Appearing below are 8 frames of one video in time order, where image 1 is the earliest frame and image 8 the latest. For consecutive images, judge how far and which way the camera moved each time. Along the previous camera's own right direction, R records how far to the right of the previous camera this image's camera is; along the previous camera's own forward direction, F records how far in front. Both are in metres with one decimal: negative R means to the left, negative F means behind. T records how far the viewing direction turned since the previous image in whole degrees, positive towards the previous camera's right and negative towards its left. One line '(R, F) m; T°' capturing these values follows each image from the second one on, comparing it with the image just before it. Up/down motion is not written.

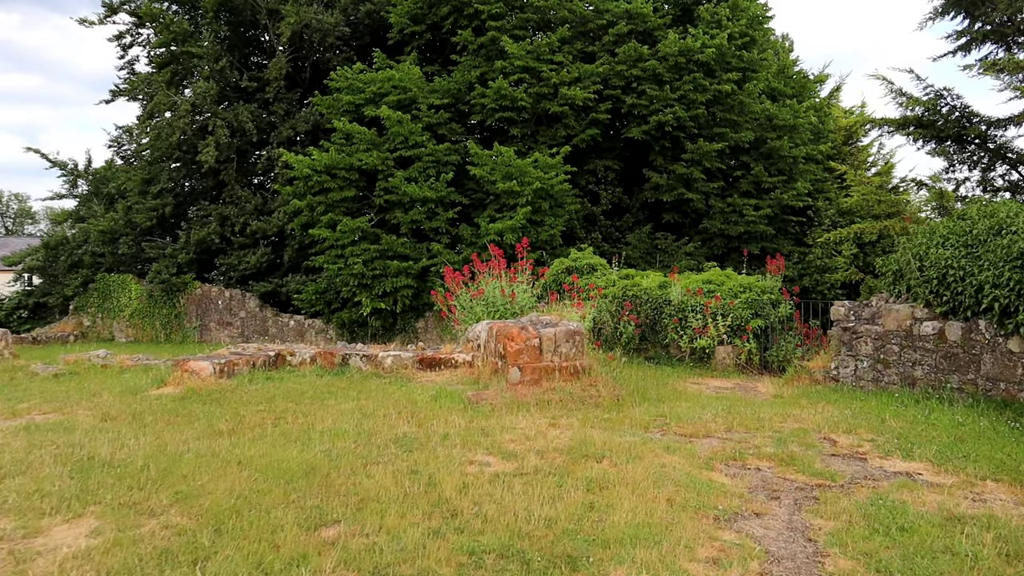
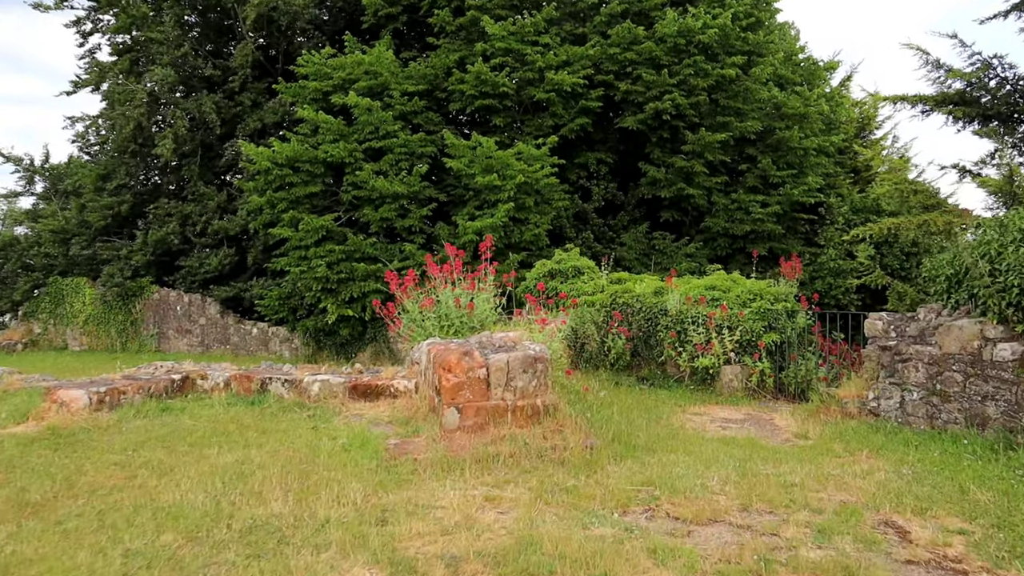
(+0.3, +1.5) m; 0°
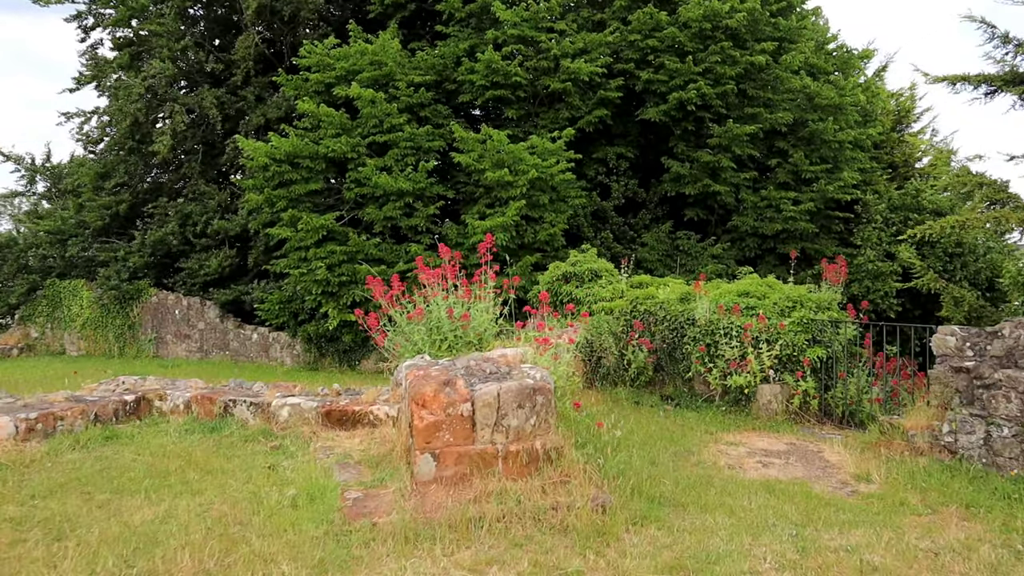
(+0.1, +0.9) m; -1°
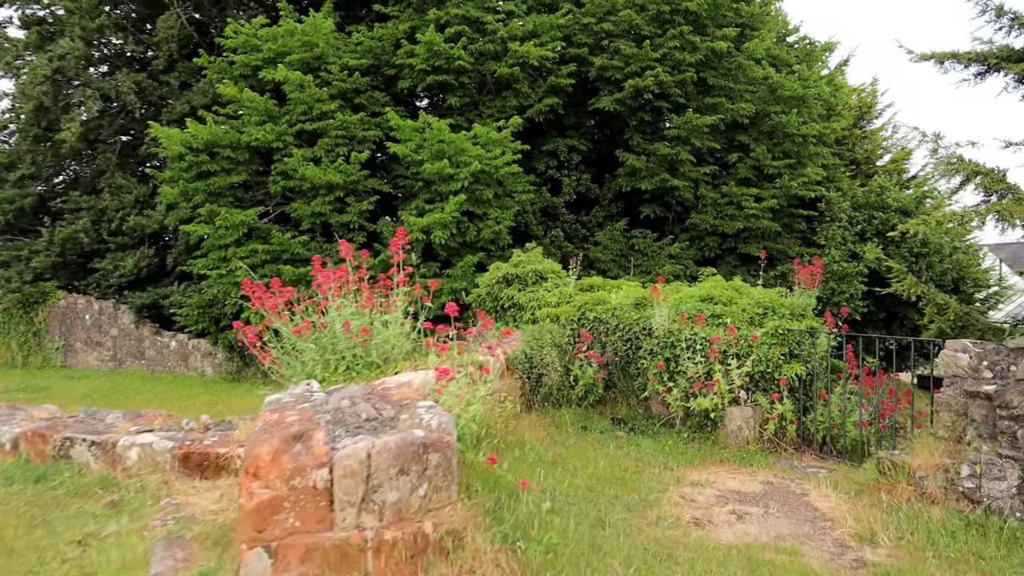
(+0.2, +1.1) m; +3°
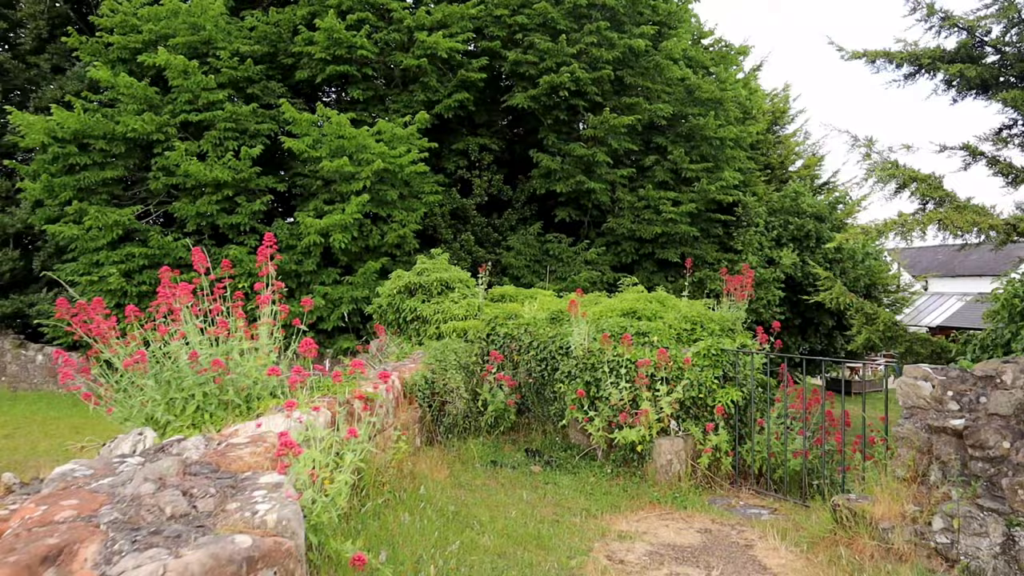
(+0.1, +0.8) m; +6°
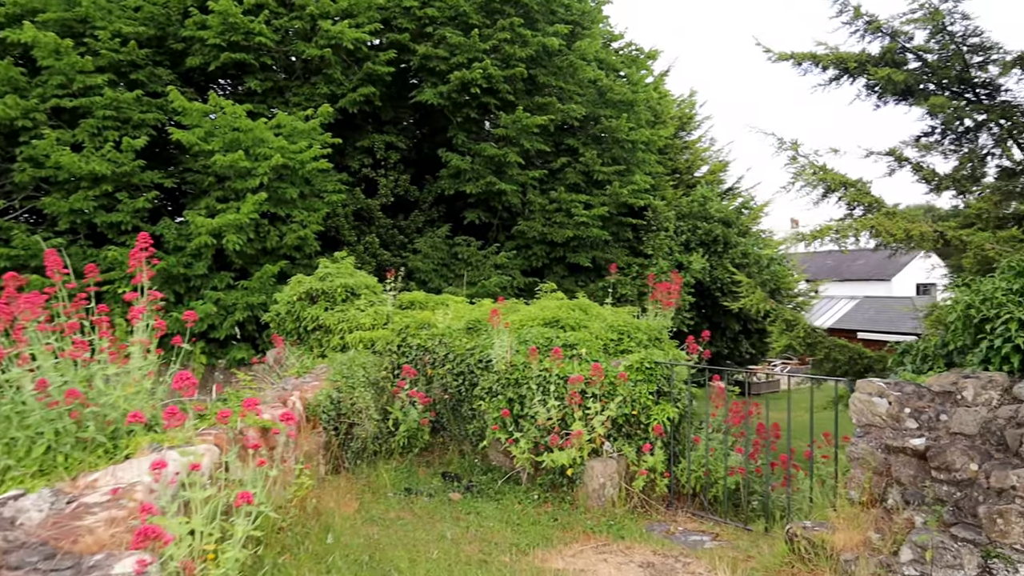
(-0.1, +0.5) m; +7°
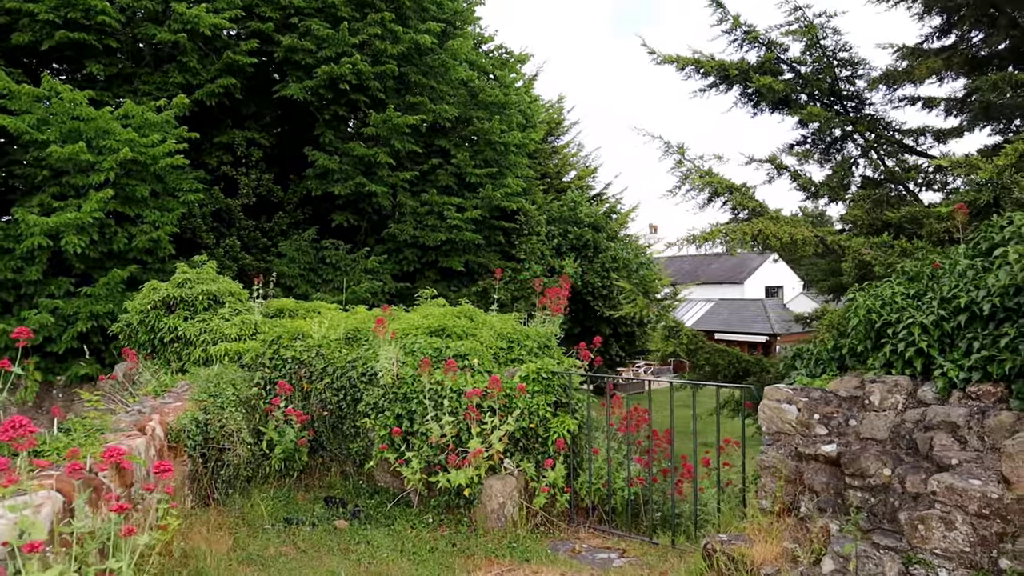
(-0.2, +0.3) m; +10°
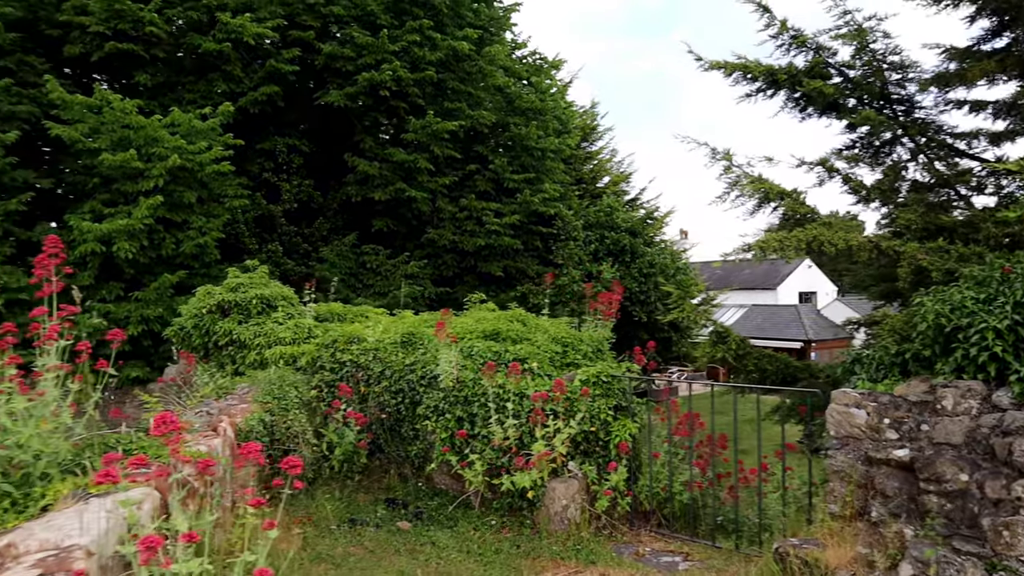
(-0.2, 0.0) m; -2°
